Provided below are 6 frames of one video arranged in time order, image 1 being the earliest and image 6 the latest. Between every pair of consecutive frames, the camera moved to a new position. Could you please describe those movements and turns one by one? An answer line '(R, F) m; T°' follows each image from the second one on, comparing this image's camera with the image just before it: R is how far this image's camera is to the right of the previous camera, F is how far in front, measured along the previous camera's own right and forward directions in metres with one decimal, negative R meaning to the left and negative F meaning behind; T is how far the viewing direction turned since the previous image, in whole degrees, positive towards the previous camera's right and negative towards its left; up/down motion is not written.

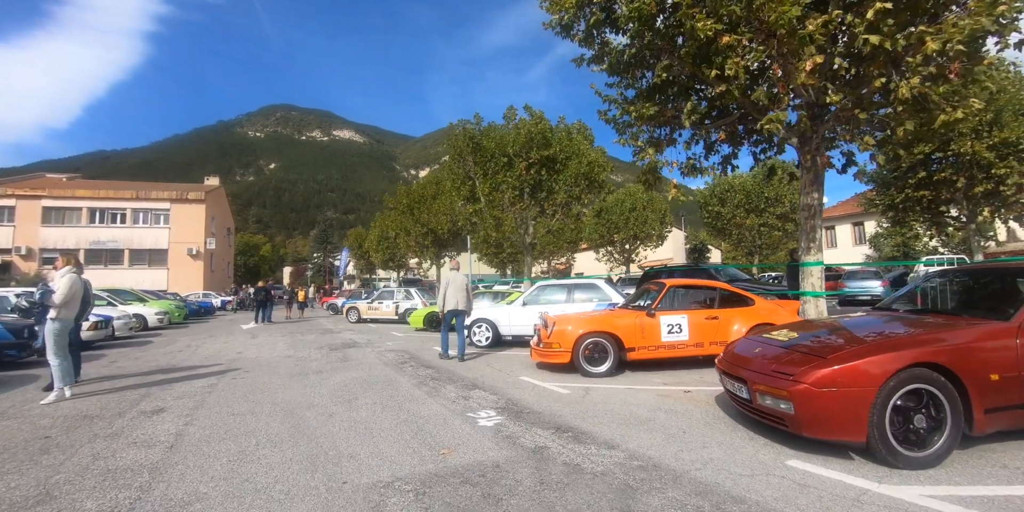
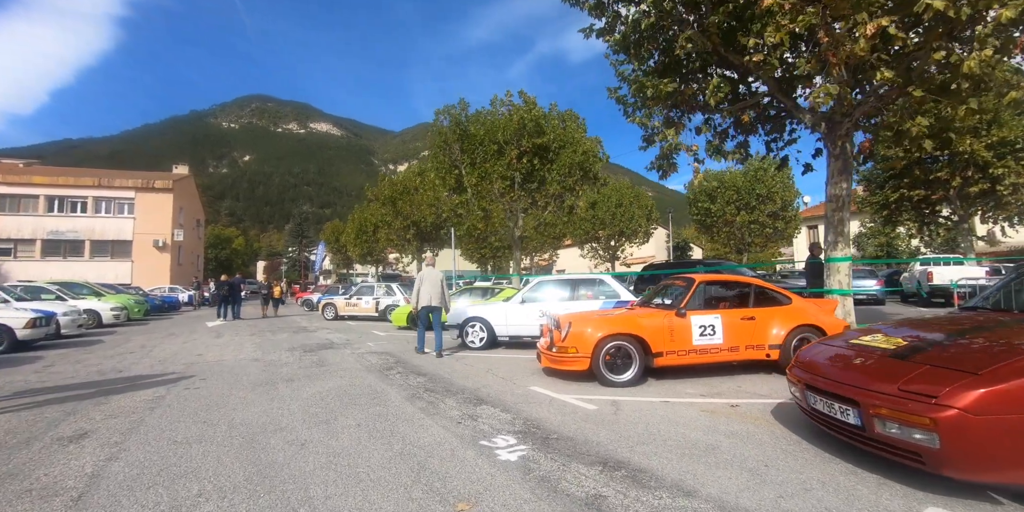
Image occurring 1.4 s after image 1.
(-0.4, +1.0) m; +2°
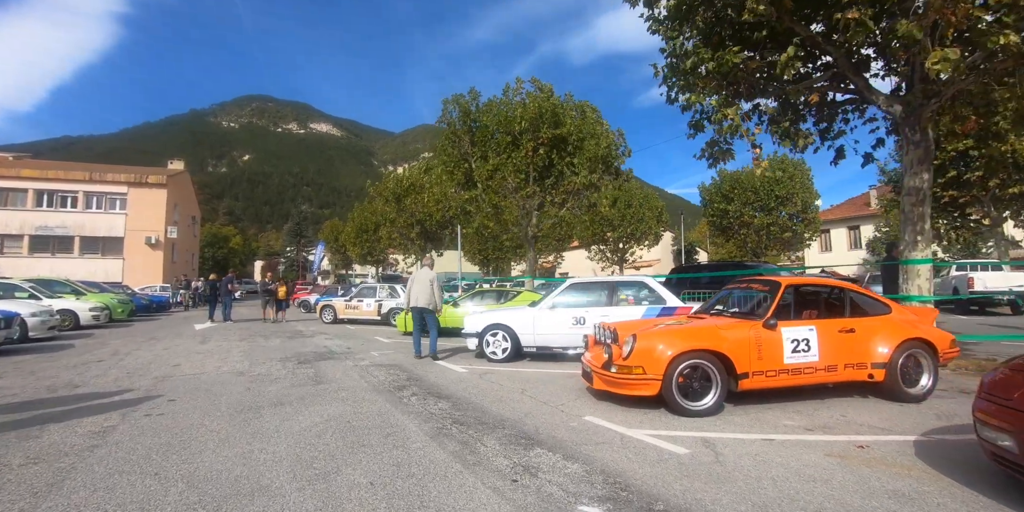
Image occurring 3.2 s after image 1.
(-0.5, +1.2) m; 0°
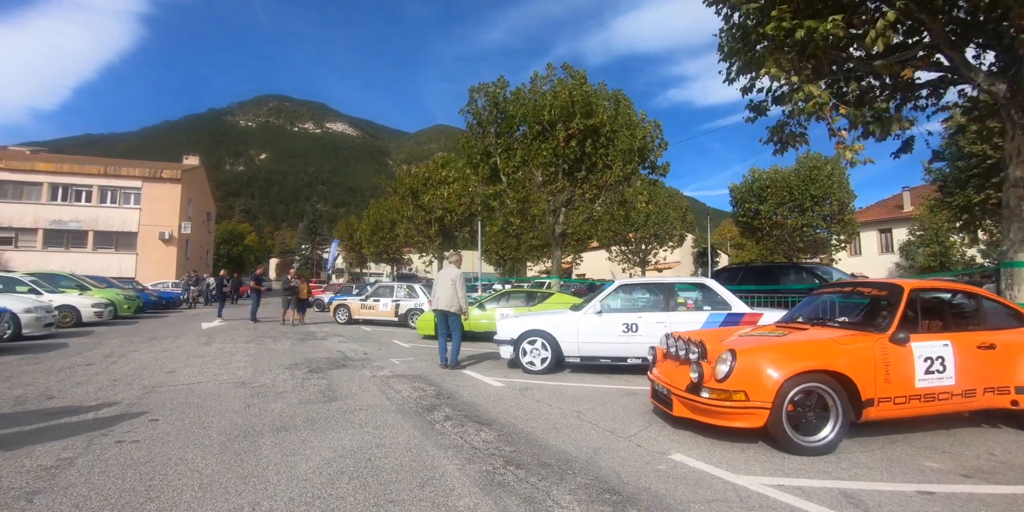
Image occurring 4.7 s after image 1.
(-0.5, +1.0) m; -1°
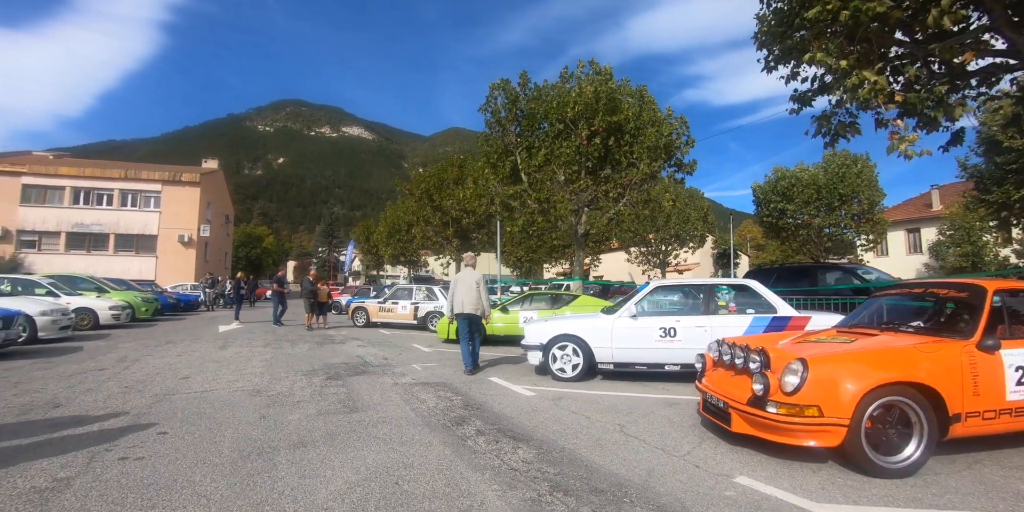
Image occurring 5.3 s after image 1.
(-0.2, +0.4) m; -2°
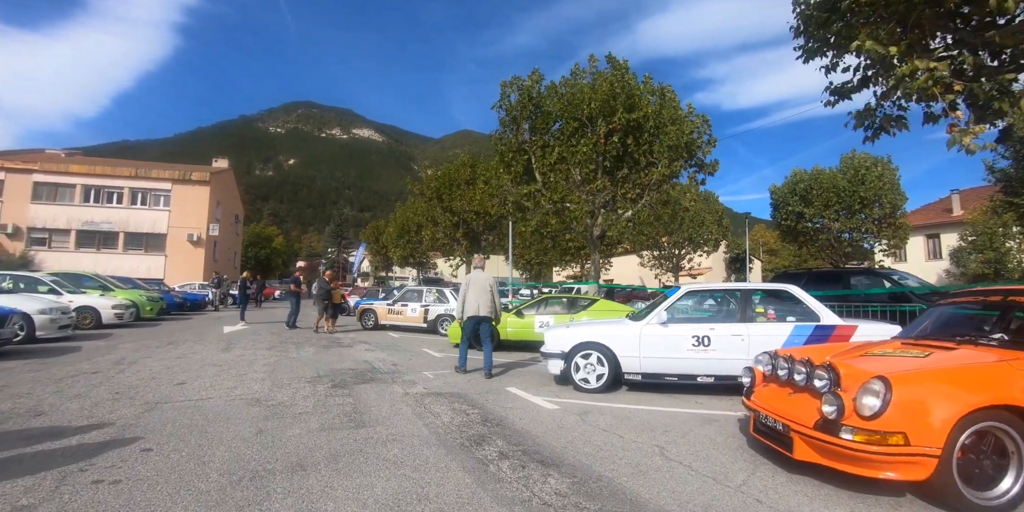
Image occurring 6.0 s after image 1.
(-0.2, +0.5) m; -1°
